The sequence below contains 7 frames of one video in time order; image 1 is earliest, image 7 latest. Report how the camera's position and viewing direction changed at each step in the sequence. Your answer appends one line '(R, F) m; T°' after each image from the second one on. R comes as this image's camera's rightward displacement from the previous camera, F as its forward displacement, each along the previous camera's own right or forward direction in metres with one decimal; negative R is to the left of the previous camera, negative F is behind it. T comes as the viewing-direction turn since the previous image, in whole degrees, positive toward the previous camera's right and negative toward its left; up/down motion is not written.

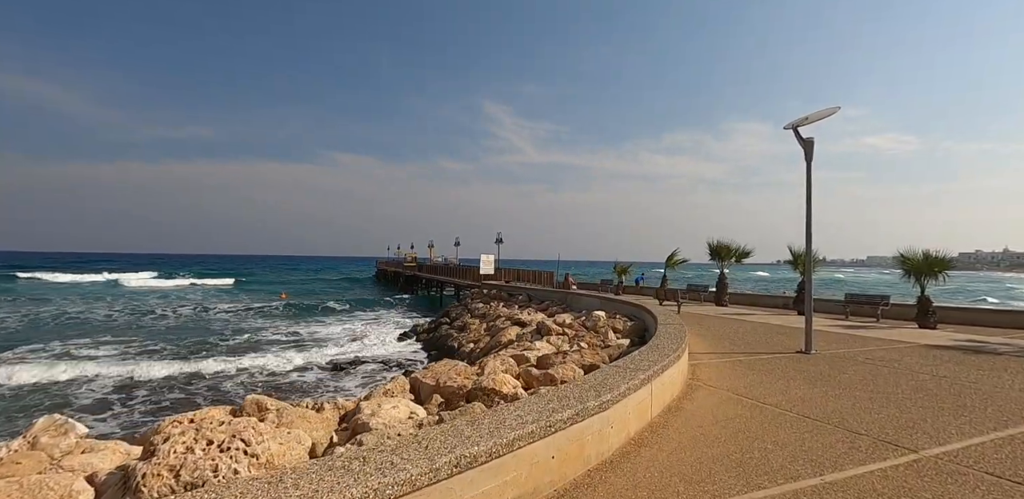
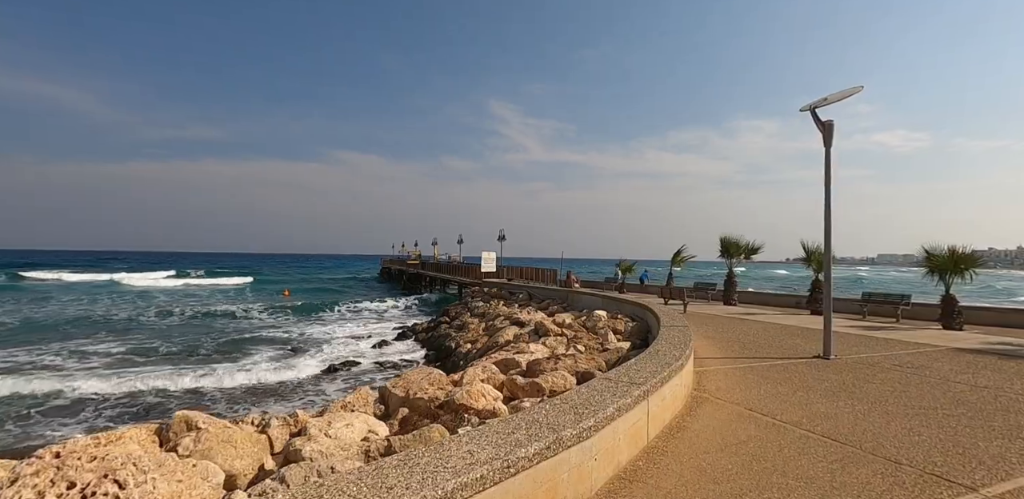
(+0.3, +0.8) m; -1°
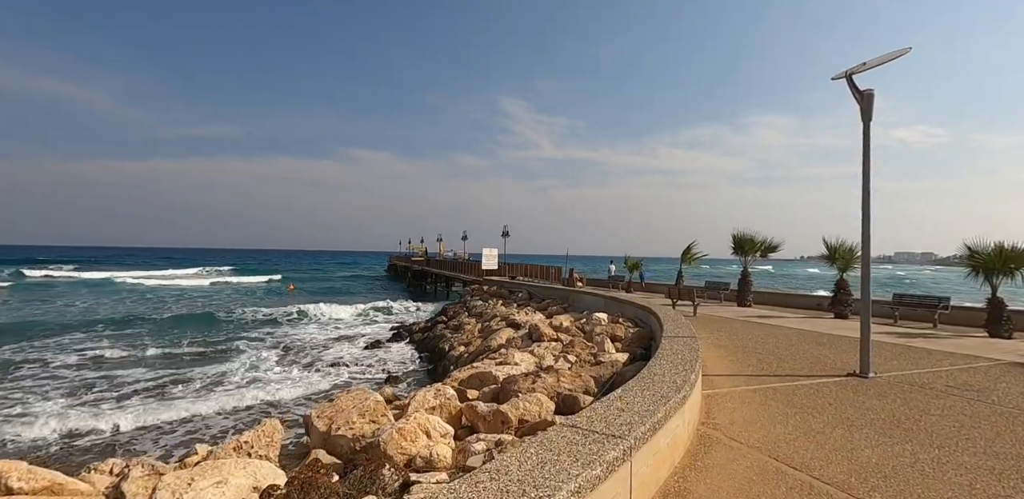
(+0.5, +1.4) m; -1°
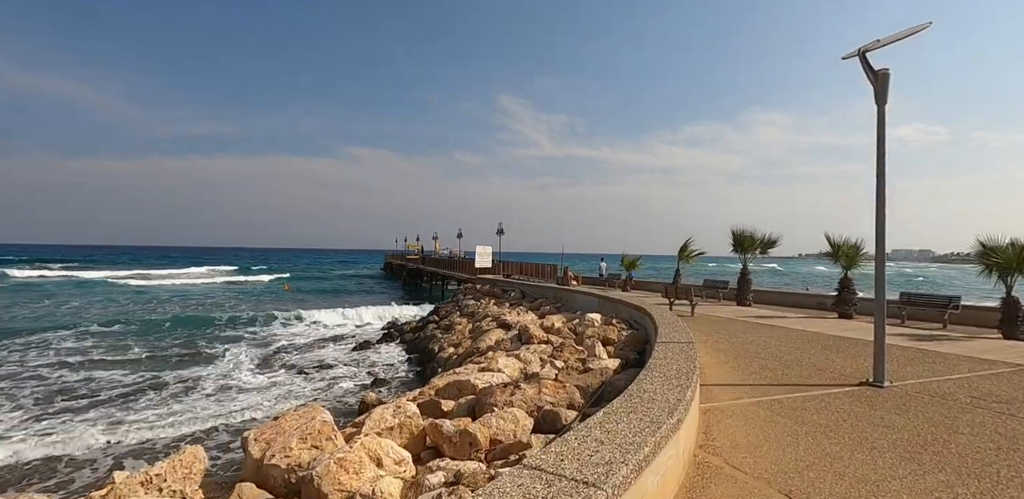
(+0.3, +0.7) m; 0°
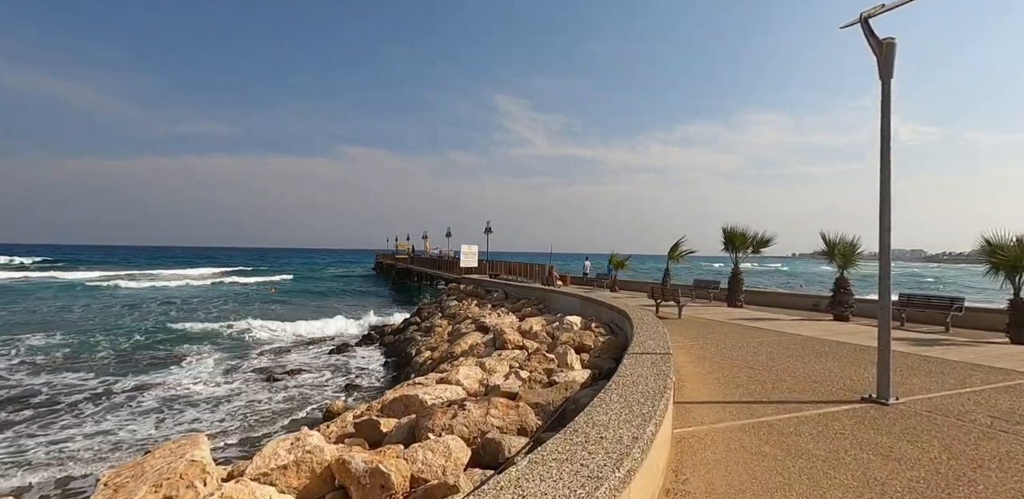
(+0.5, +0.9) m; +1°
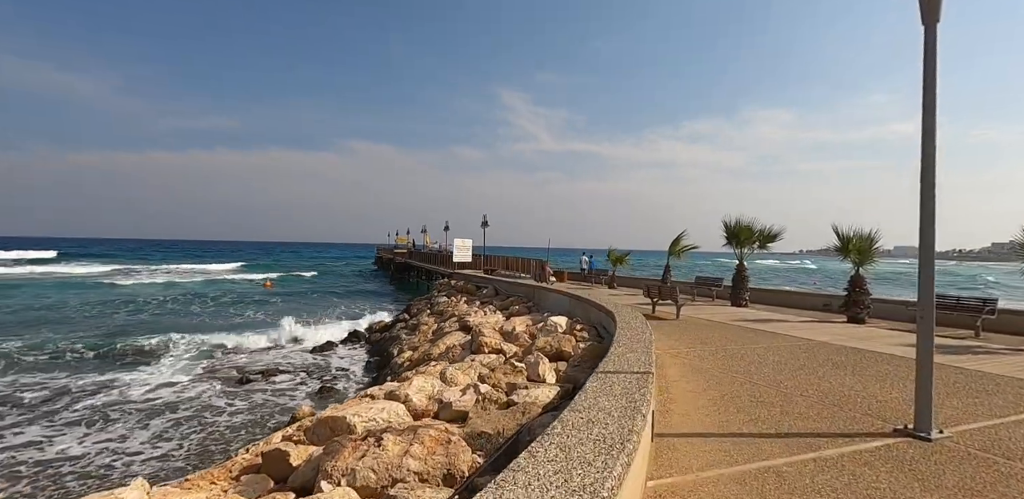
(+0.6, +1.2) m; -1°
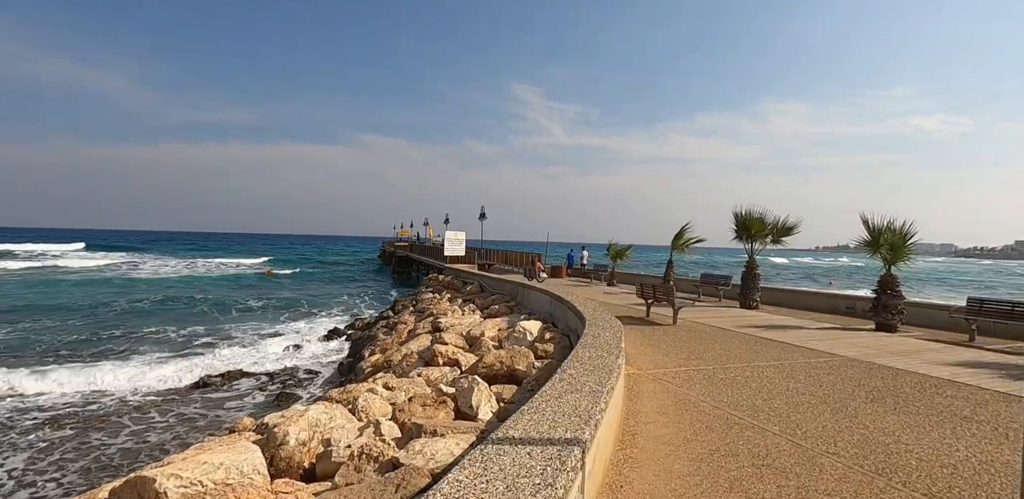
(+0.9, +1.7) m; -1°
